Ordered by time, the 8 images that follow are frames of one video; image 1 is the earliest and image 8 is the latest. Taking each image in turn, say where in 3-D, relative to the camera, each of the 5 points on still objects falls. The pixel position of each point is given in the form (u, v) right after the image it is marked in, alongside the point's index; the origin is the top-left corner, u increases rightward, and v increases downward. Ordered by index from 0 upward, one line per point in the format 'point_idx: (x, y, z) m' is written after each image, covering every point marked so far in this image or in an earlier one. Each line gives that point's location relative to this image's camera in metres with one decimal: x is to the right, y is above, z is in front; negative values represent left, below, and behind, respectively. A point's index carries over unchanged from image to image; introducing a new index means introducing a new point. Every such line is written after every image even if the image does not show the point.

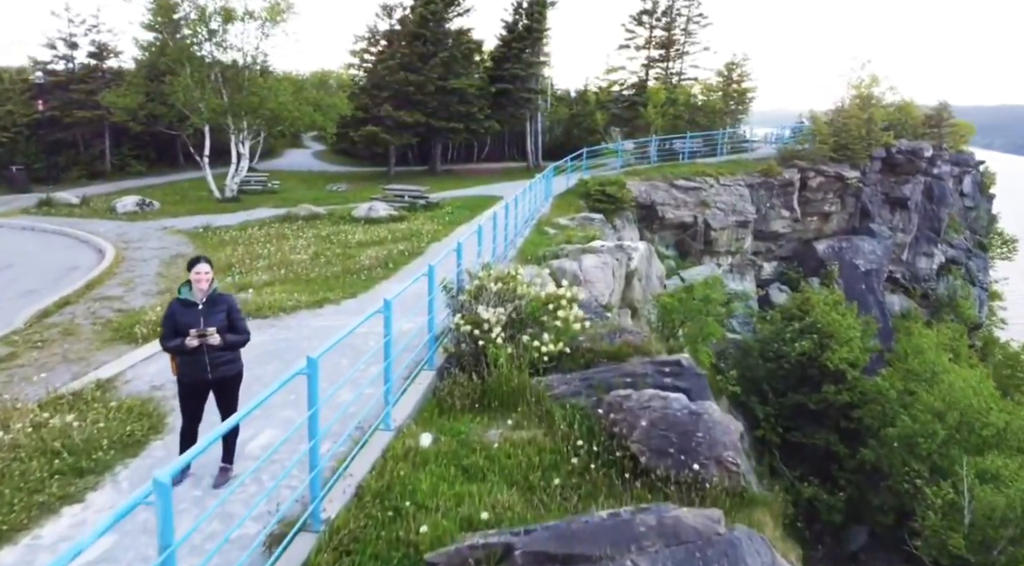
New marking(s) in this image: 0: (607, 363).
0: (+1.1, -0.9, +7.6) m
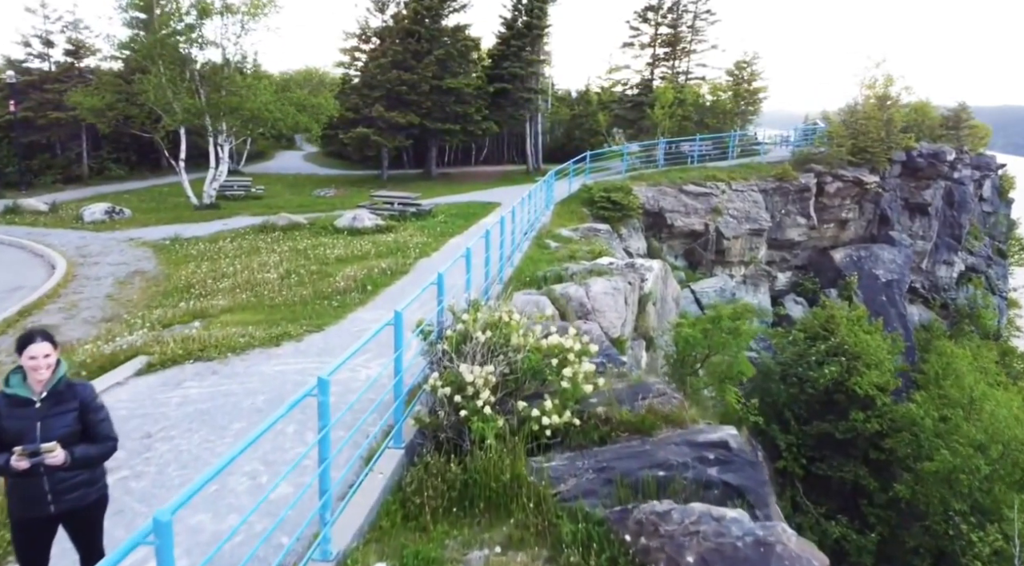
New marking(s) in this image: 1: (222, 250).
0: (+1.0, -1.3, +5.8) m
1: (-7.2, +0.8, +16.7) m
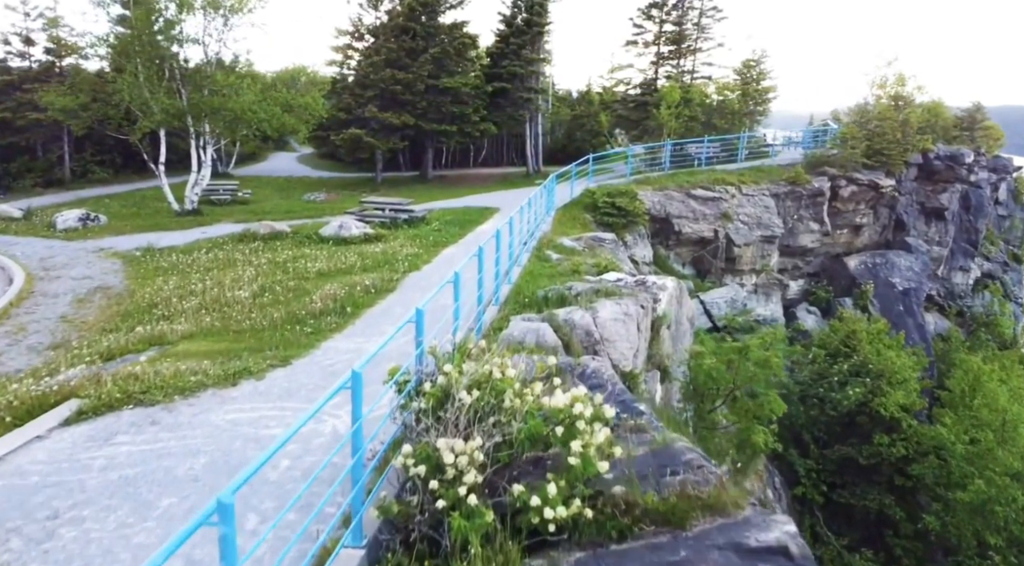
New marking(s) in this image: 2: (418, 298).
0: (+1.0, -1.7, +4.5) m
1: (-7.3, +0.5, +15.4) m
2: (-1.6, -0.3, +11.4) m
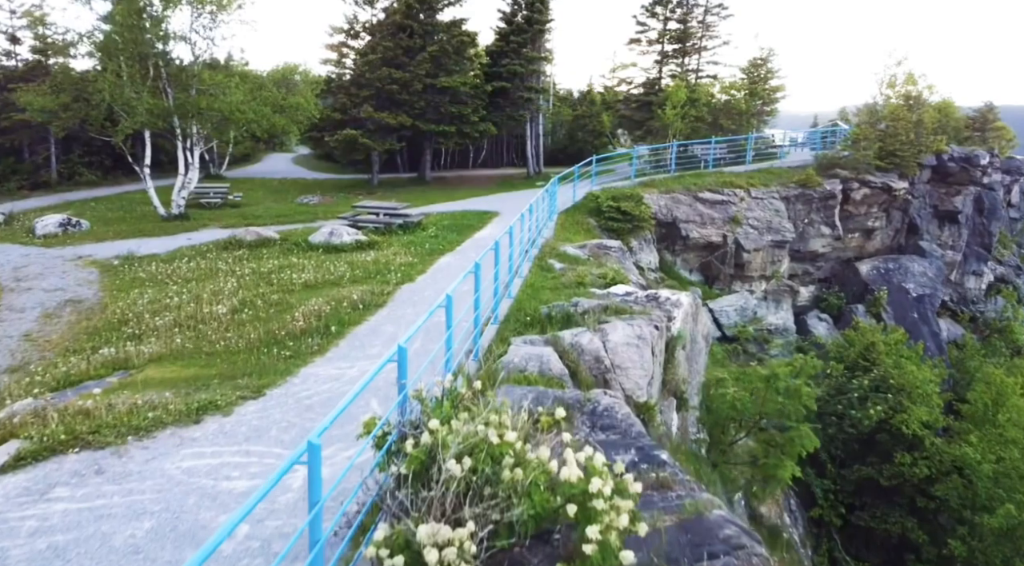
0: (+1.0, -1.9, +3.6) m
1: (-7.3, +0.2, +14.5) m
2: (-1.6, -0.5, +10.4) m
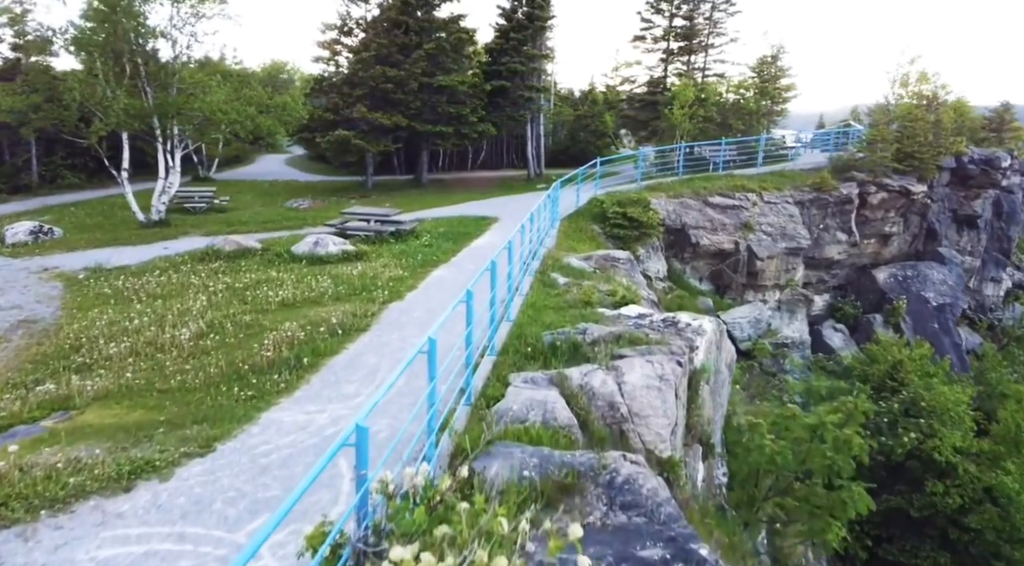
0: (+1.0, -2.2, +2.3) m
1: (-7.3, -0.1, +13.3) m
2: (-1.6, -0.8, +9.2) m
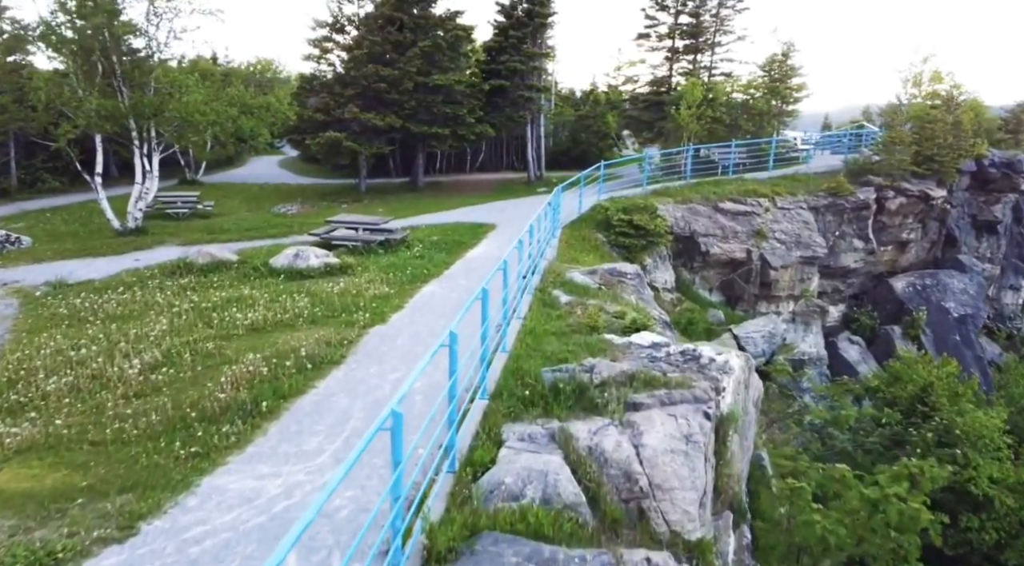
0: (+0.9, -2.6, +1.1) m
1: (-7.3, -0.4, +12.0) m
2: (-1.6, -1.2, +8.0) m
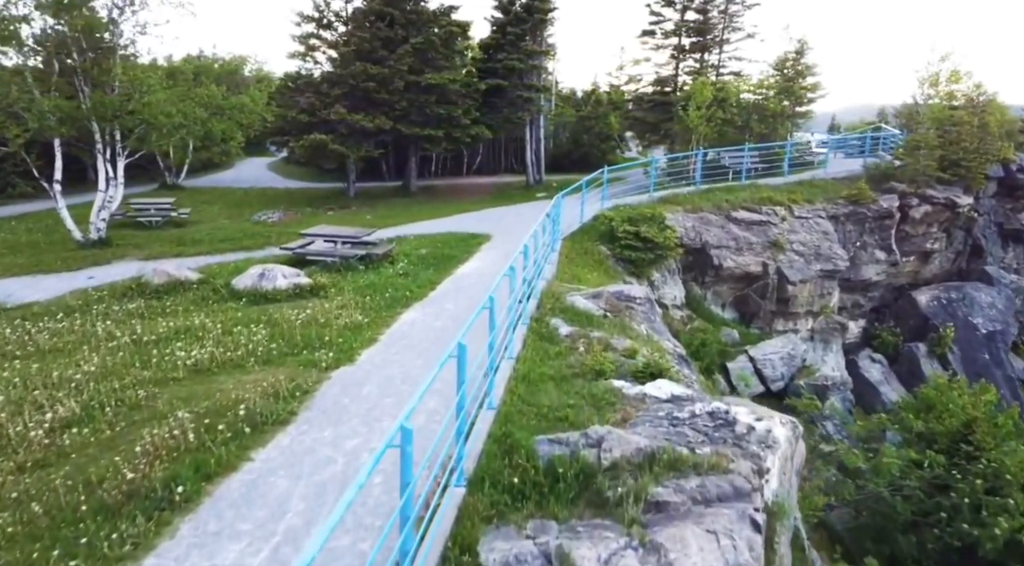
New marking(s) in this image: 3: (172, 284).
0: (+0.8, -3.0, -0.5) m
1: (-7.4, -0.9, +10.4) m
2: (-1.8, -1.6, +6.4) m
3: (-6.4, 0.0, +12.7) m
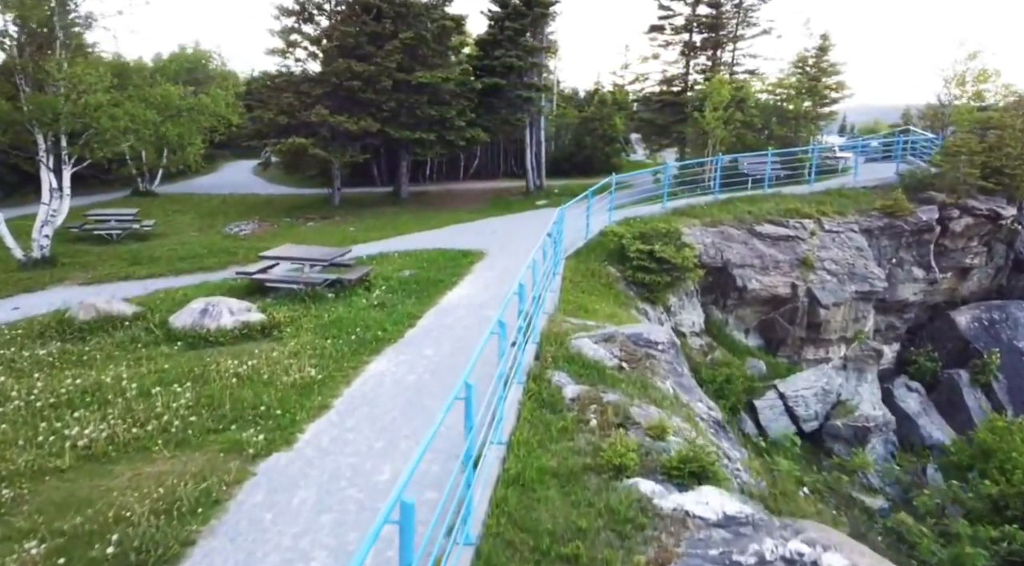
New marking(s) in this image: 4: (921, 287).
0: (+0.7, -3.6, -2.6) m
1: (-7.5, -1.4, +8.4) m
2: (-1.9, -2.2, +4.3) m
3: (-6.5, -0.6, +10.6) m
4: (+12.0, -0.1, +19.8) m
